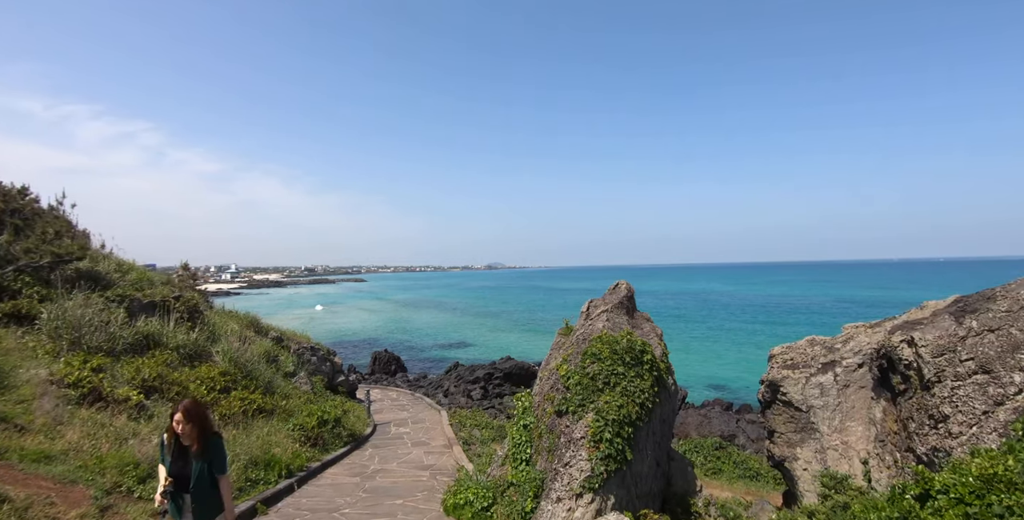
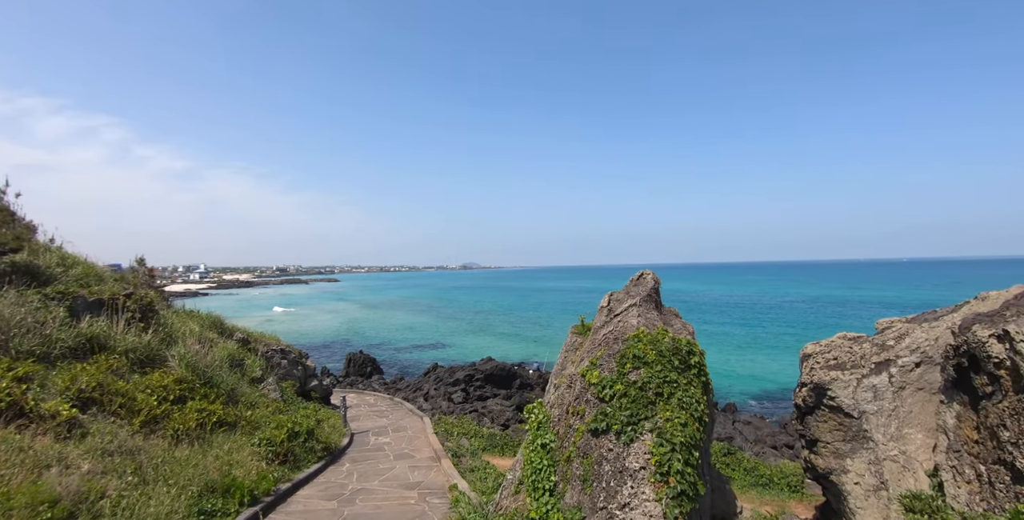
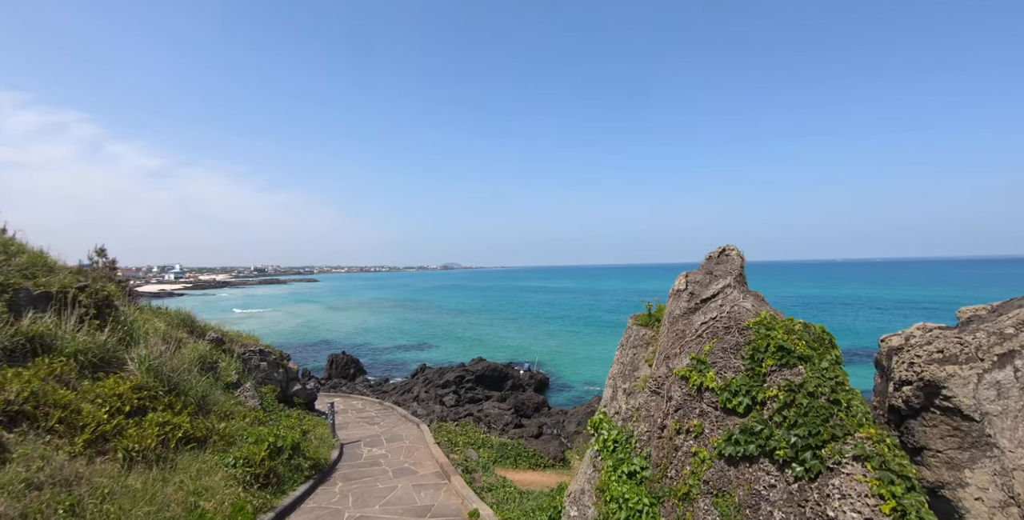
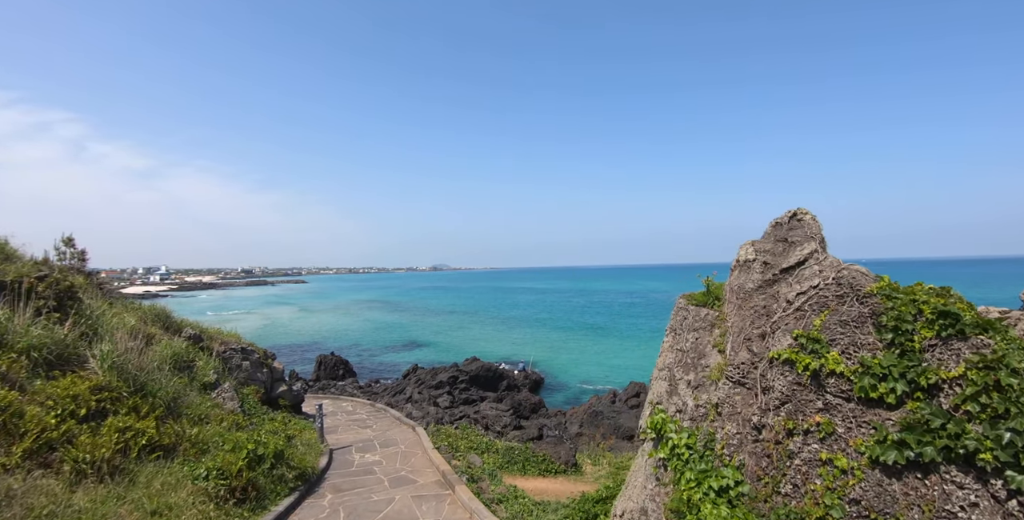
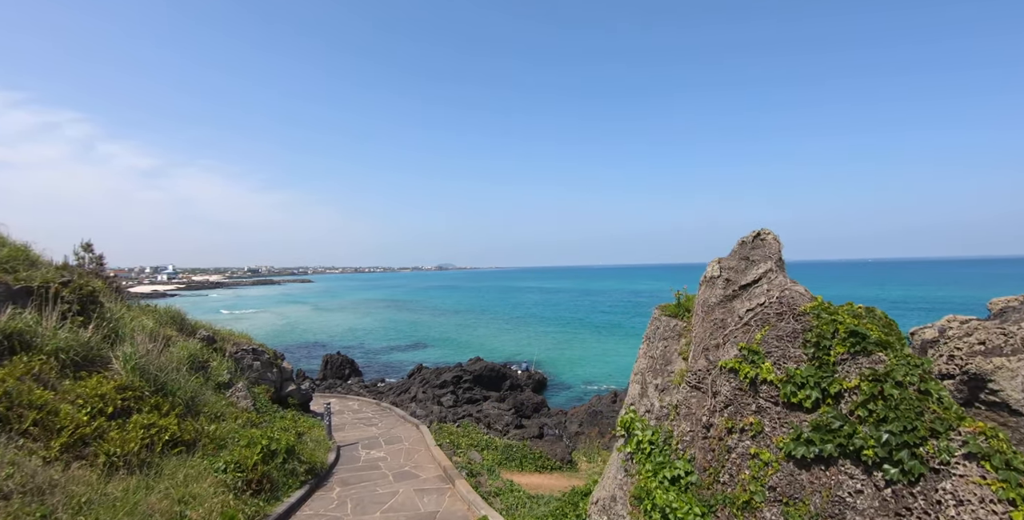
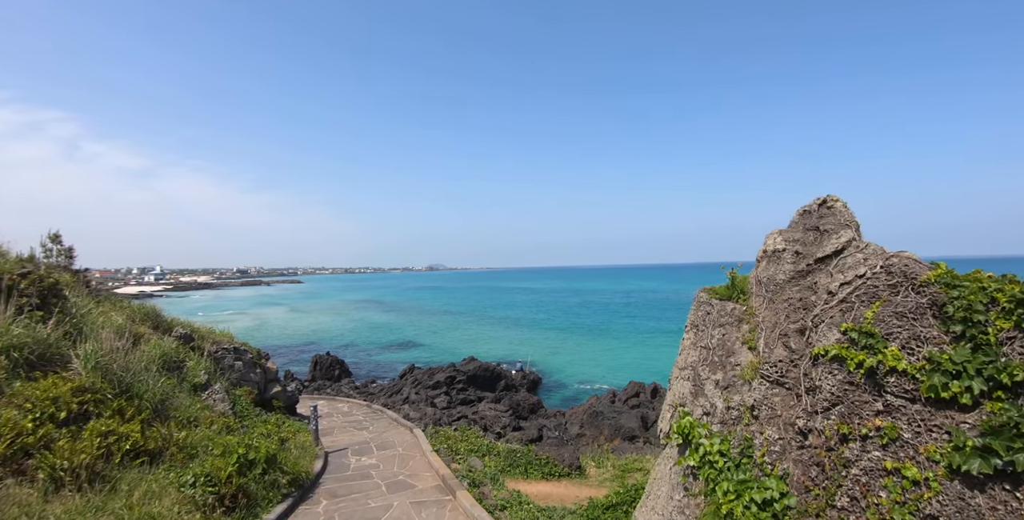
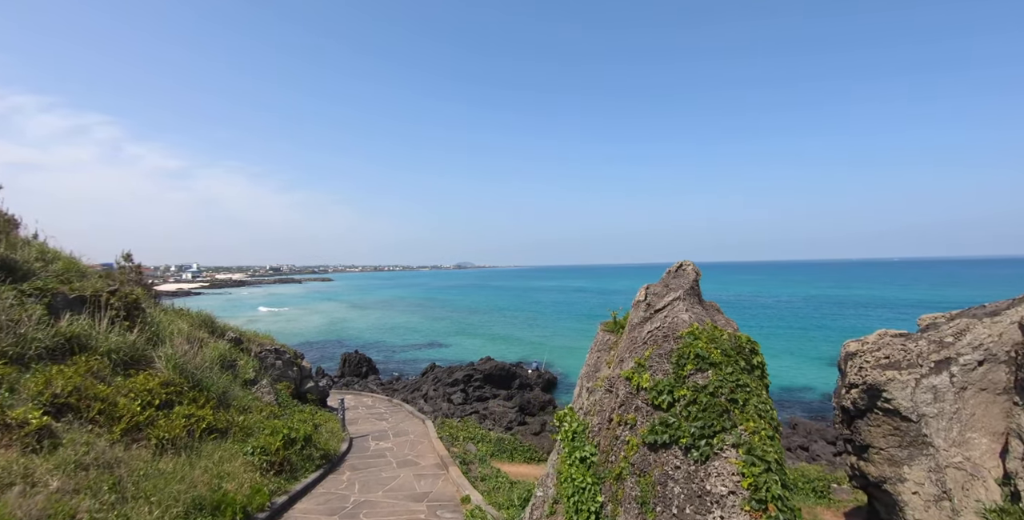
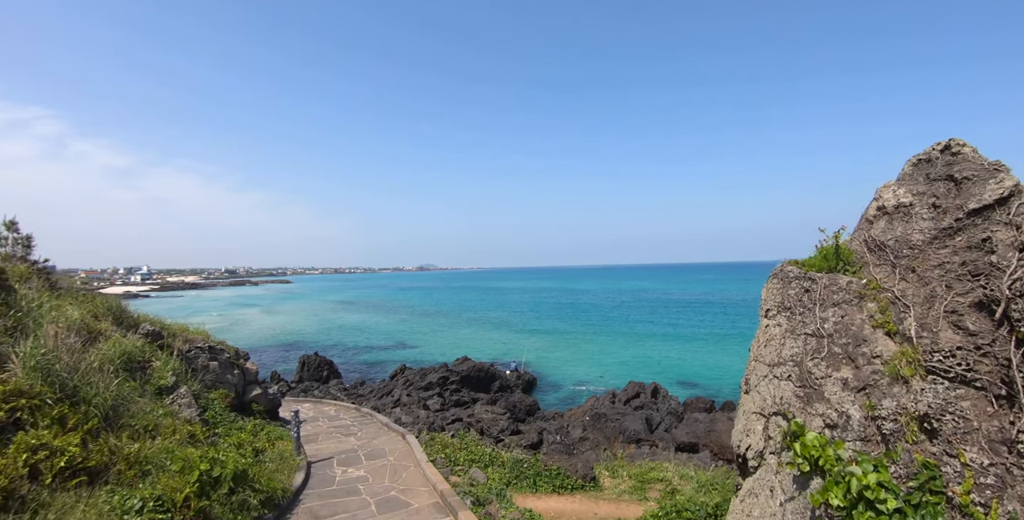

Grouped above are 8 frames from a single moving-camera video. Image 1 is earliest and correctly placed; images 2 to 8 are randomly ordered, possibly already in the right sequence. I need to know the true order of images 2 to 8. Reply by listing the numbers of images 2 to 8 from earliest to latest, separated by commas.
2, 7, 3, 5, 4, 6, 8
